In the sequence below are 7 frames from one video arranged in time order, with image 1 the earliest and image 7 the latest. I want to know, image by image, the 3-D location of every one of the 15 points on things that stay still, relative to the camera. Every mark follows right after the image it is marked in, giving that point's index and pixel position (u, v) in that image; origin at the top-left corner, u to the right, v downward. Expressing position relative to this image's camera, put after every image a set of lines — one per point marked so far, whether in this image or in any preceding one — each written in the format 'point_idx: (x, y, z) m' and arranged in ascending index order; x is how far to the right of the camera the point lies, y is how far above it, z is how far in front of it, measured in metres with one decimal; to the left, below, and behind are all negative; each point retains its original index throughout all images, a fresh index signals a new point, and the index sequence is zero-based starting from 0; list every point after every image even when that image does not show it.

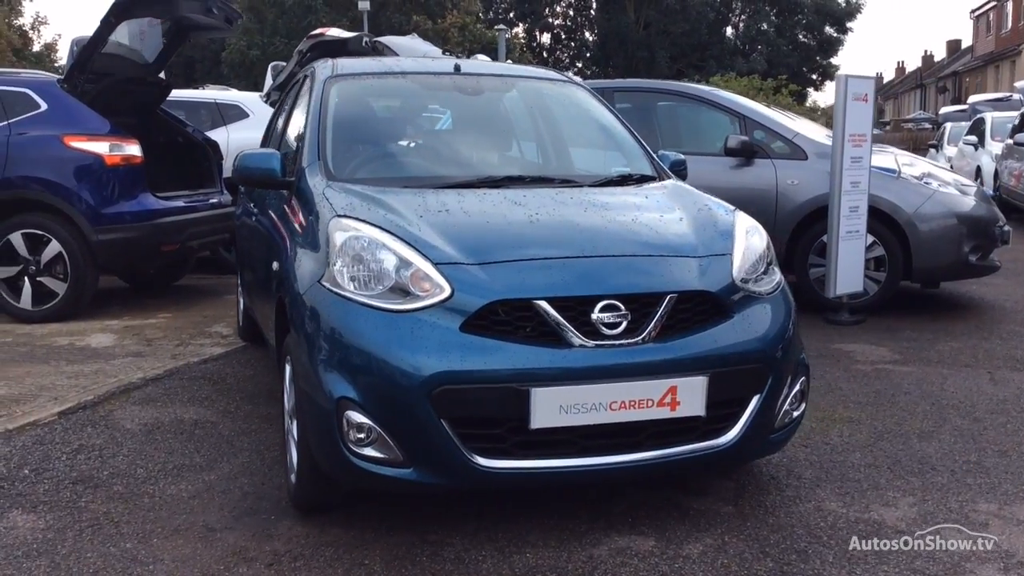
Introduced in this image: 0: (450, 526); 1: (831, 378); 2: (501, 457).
0: (-0.2, -0.8, +3.3) m
1: (+1.6, -0.5, +5.2) m
2: (0.0, -0.5, +3.0) m
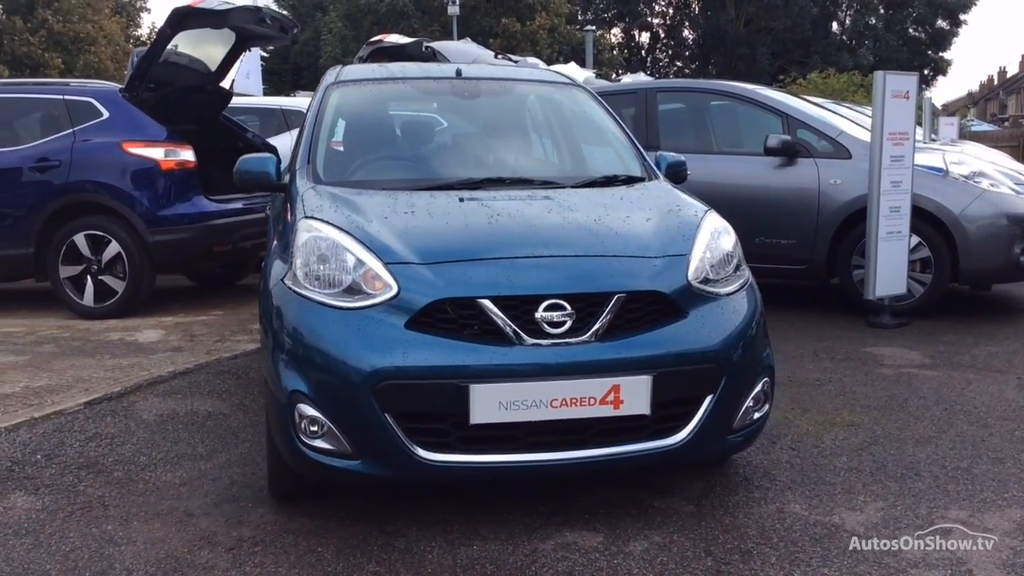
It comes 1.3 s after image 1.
0: (-0.3, -0.8, +3.4) m
1: (+1.7, -0.5, +5.1) m
2: (-0.2, -0.5, +3.1) m
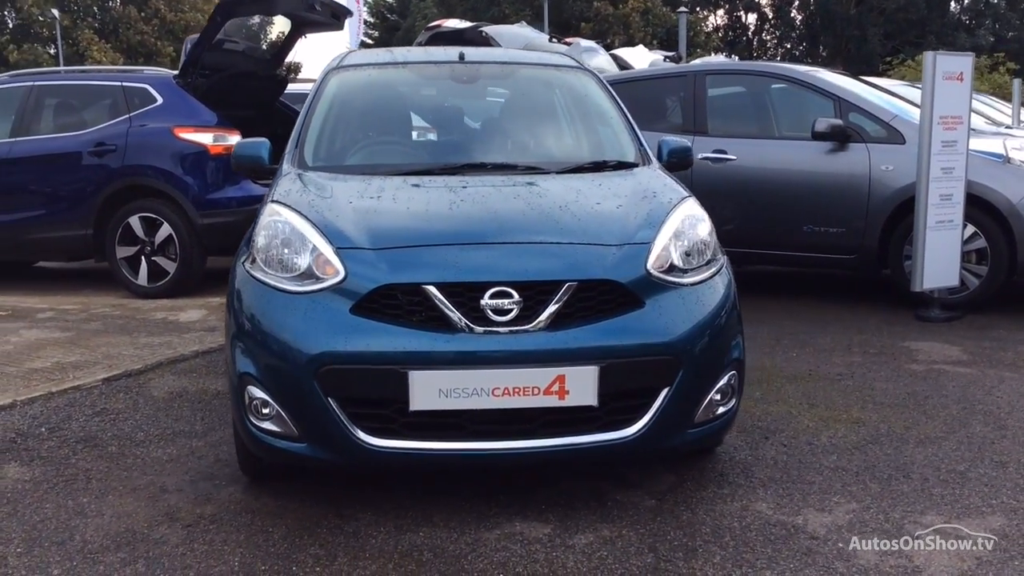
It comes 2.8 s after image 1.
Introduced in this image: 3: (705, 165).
0: (-0.5, -0.7, +3.4) m
1: (+1.7, -0.4, +4.9) m
2: (-0.4, -0.5, +3.1) m
3: (+1.4, +0.9, +7.2) m
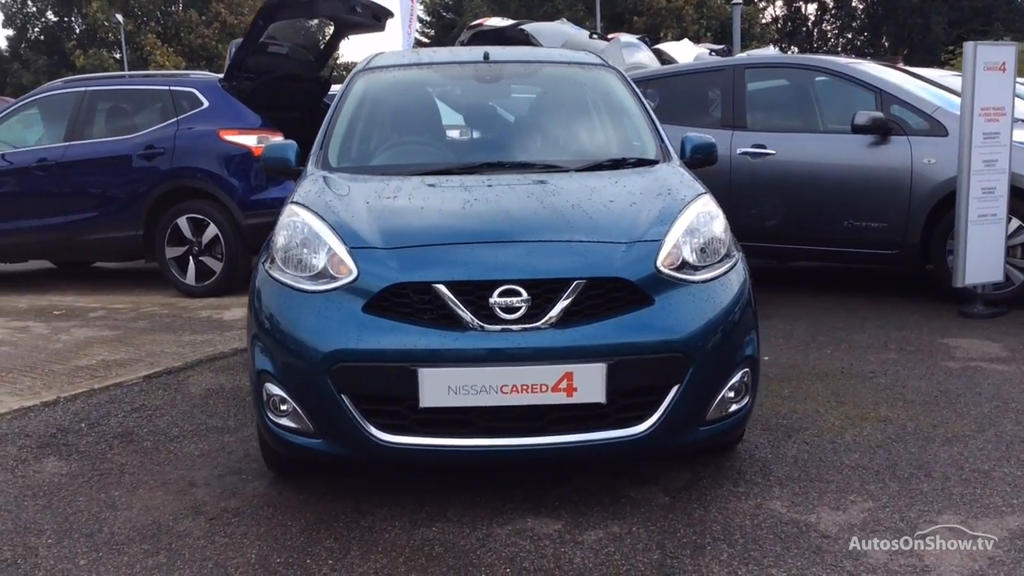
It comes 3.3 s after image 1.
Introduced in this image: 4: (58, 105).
0: (-0.4, -0.7, +3.5) m
1: (+1.9, -0.4, +4.9) m
2: (-0.3, -0.4, +3.2) m
3: (+1.6, +0.9, +7.2) m
4: (-3.6, +1.4, +8.1) m
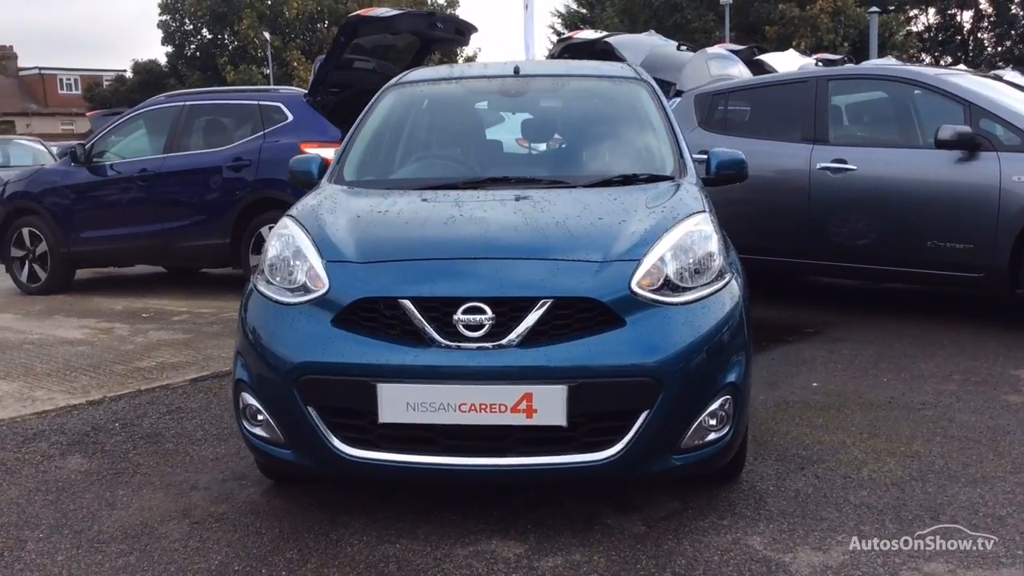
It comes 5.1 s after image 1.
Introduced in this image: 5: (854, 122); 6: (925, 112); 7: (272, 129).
0: (-0.5, -0.8, +3.5) m
1: (+2.0, -0.5, +4.5) m
2: (-0.4, -0.5, +3.2) m
3: (+2.1, +0.7, +6.9) m
4: (-2.9, +1.4, +8.5) m
5: (+2.3, +1.1, +7.0) m
6: (+2.7, +1.2, +6.7) m
7: (-1.9, +1.2, +7.9) m
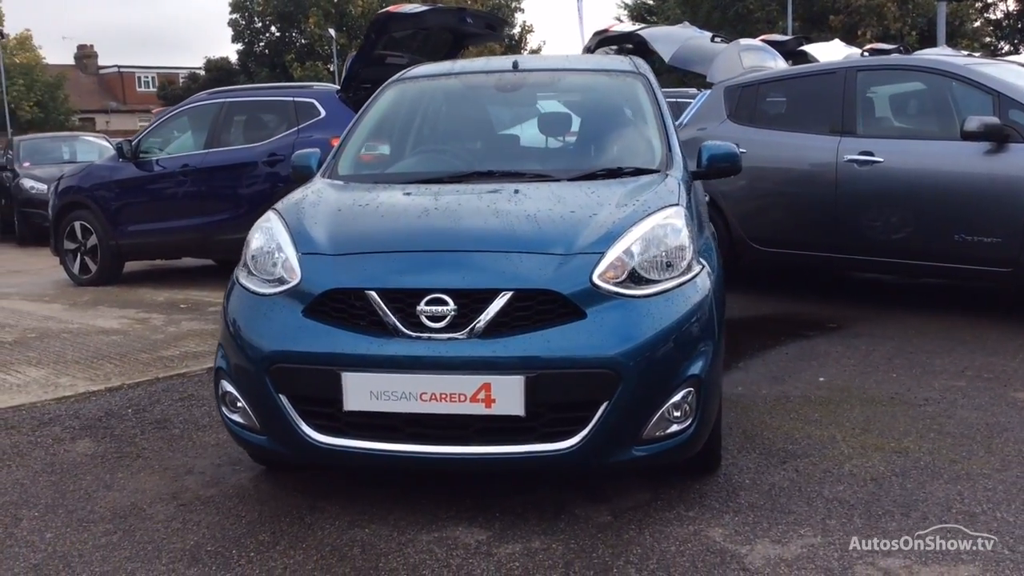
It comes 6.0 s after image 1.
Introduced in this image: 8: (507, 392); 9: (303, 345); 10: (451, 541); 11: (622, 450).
0: (-0.6, -0.7, +3.6) m
1: (+1.9, -0.5, +4.5) m
2: (-0.6, -0.5, +3.3) m
3: (+2.2, +0.8, +6.8) m
4: (-2.6, +1.5, +8.7) m
5: (+2.5, +1.2, +6.8) m
6: (+2.8, +1.2, +6.5) m
7: (-1.6, +1.3, +8.1) m
8: (0.0, -0.3, +3.1) m
9: (-0.7, -0.2, +3.2) m
10: (-0.2, -0.8, +3.2) m
11: (+0.3, -0.5, +3.1) m
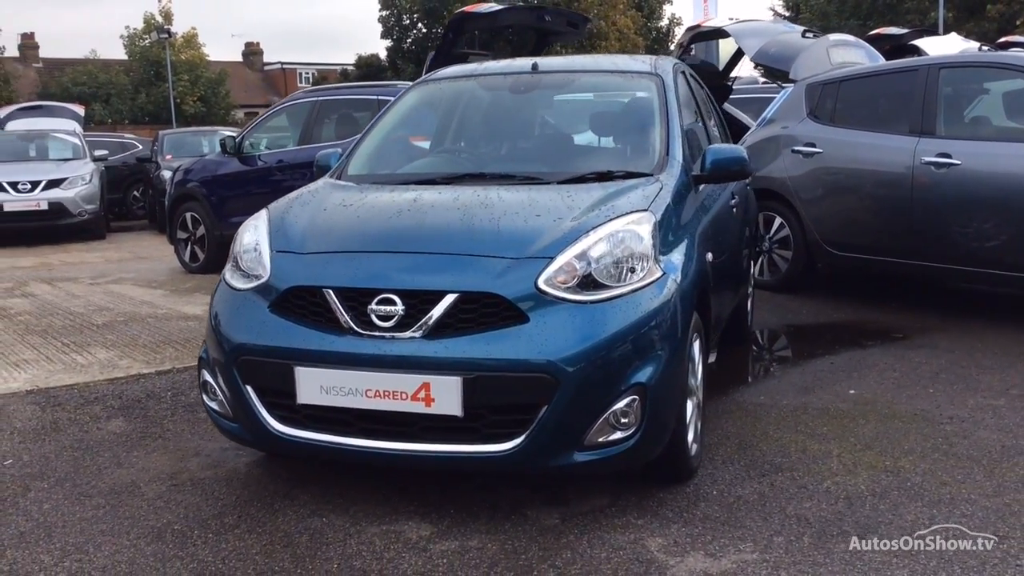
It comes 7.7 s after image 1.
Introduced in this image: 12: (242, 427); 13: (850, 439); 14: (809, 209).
0: (-0.7, -0.7, +3.7) m
1: (+1.9, -0.6, +4.2) m
2: (-0.7, -0.5, +3.4) m
3: (+2.6, +0.7, +6.4) m
4: (-1.9, +1.6, +9.1) m
5: (+2.9, +1.1, +6.5) m
6: (+3.2, +1.1, +6.1) m
7: (-1.0, +1.3, +8.3) m
8: (-0.2, -0.3, +3.1) m
9: (-0.8, -0.2, +3.4) m
10: (-0.4, -0.8, +3.2) m
11: (+0.2, -0.5, +3.2) m
12: (-0.9, -0.5, +3.5) m
13: (+1.3, -0.6, +4.1) m
14: (+2.1, +0.6, +7.2) m
